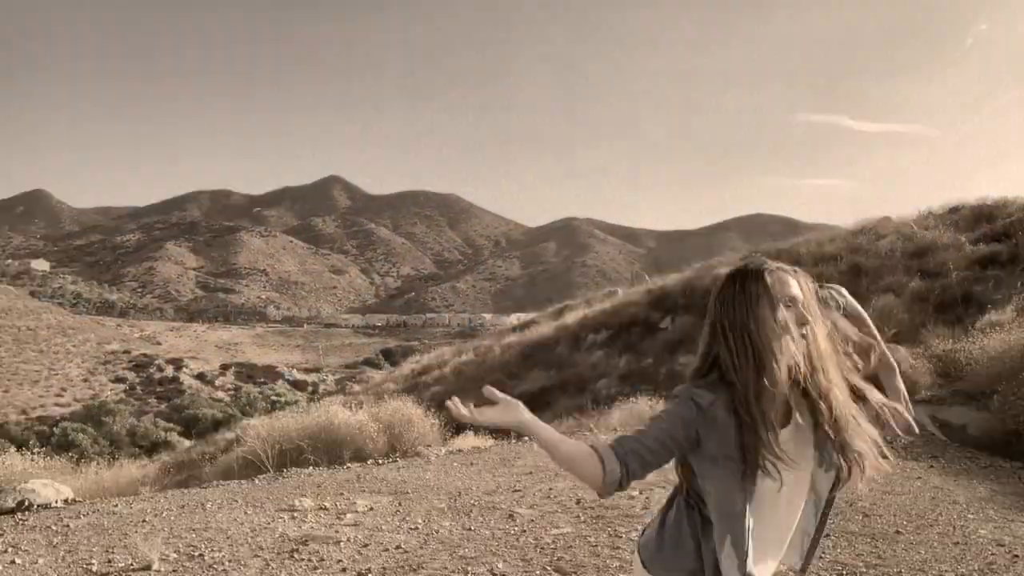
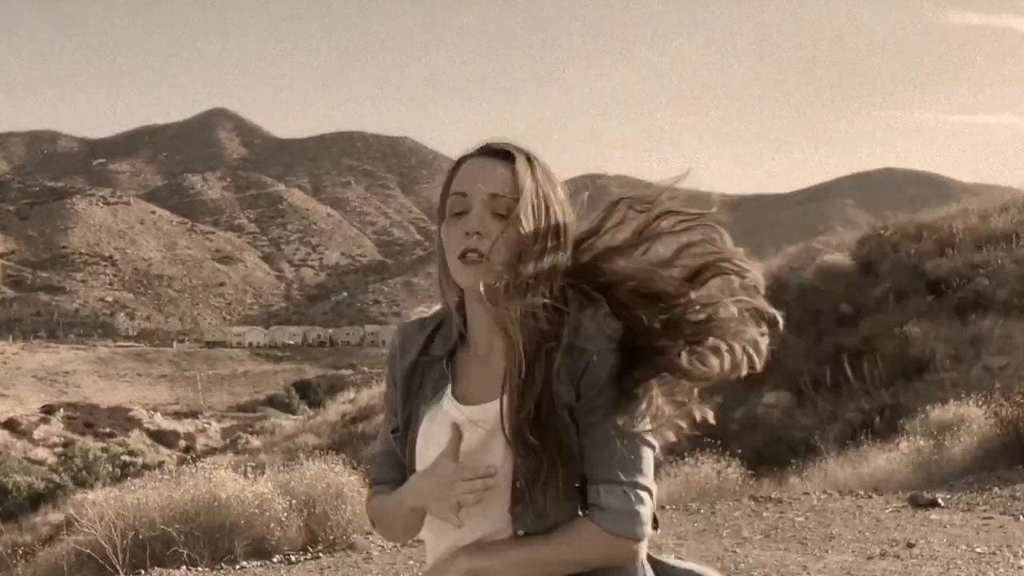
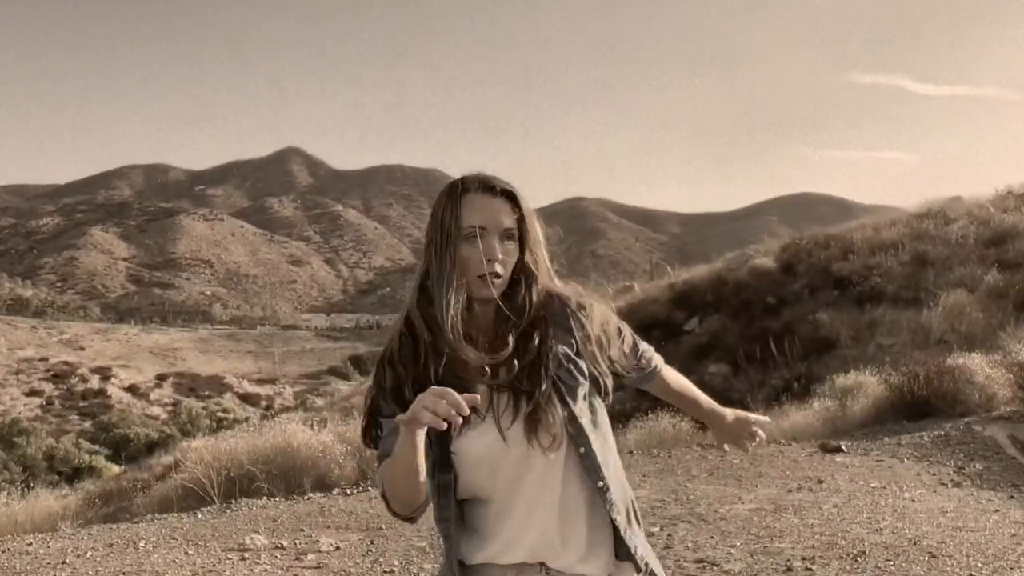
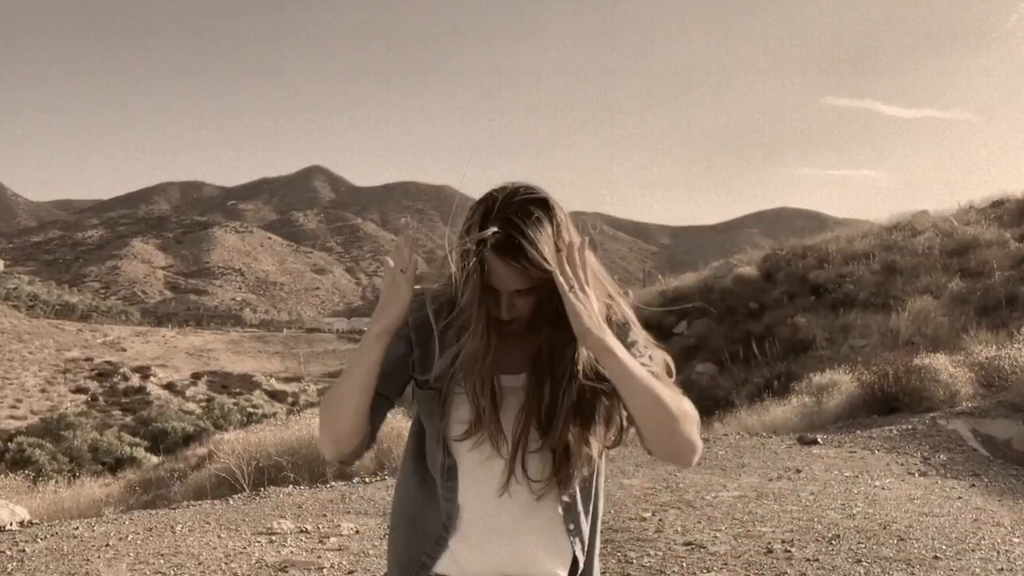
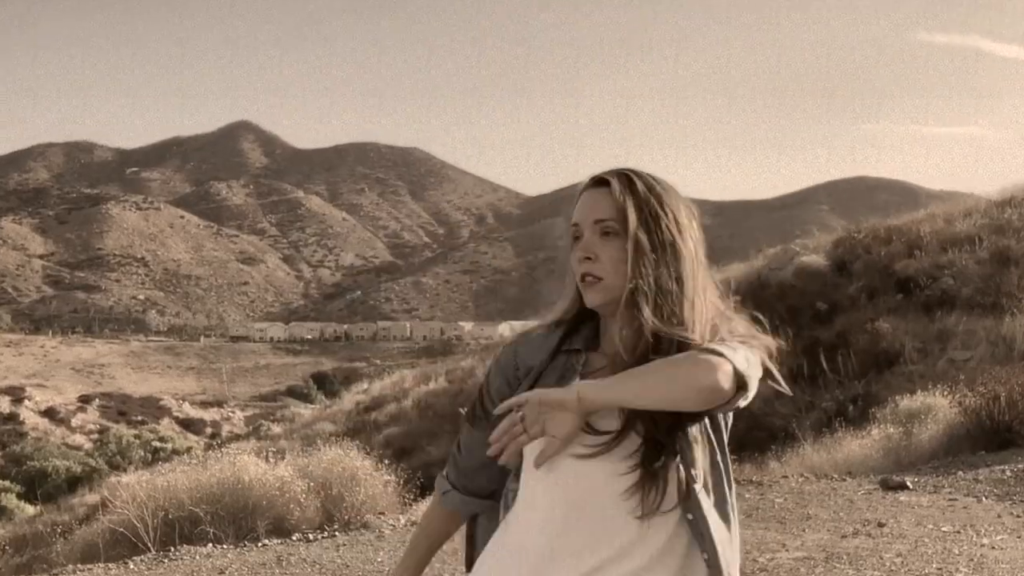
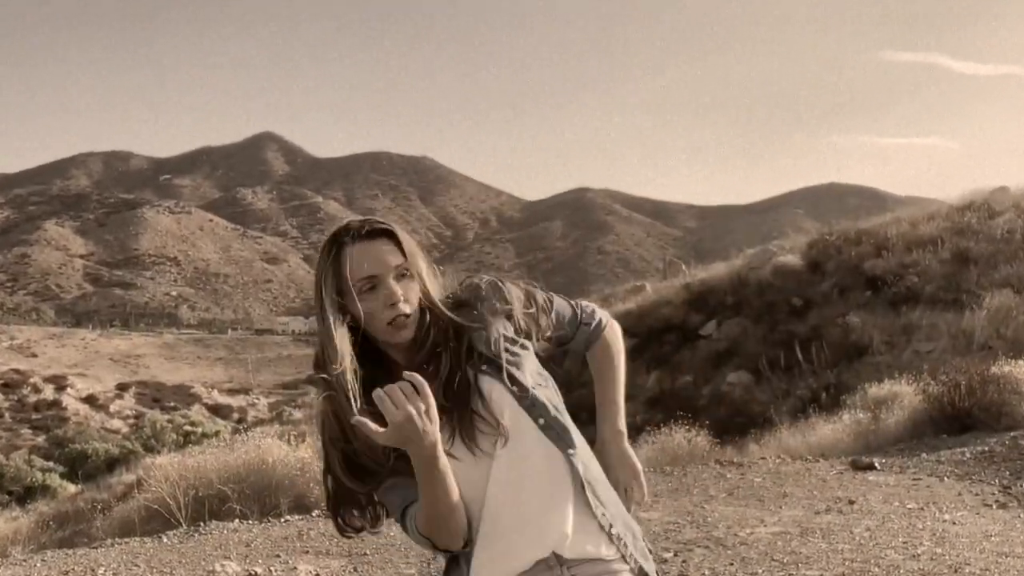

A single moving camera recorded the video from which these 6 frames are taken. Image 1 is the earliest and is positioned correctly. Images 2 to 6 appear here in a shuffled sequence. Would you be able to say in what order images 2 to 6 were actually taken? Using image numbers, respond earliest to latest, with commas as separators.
4, 3, 6, 5, 2
